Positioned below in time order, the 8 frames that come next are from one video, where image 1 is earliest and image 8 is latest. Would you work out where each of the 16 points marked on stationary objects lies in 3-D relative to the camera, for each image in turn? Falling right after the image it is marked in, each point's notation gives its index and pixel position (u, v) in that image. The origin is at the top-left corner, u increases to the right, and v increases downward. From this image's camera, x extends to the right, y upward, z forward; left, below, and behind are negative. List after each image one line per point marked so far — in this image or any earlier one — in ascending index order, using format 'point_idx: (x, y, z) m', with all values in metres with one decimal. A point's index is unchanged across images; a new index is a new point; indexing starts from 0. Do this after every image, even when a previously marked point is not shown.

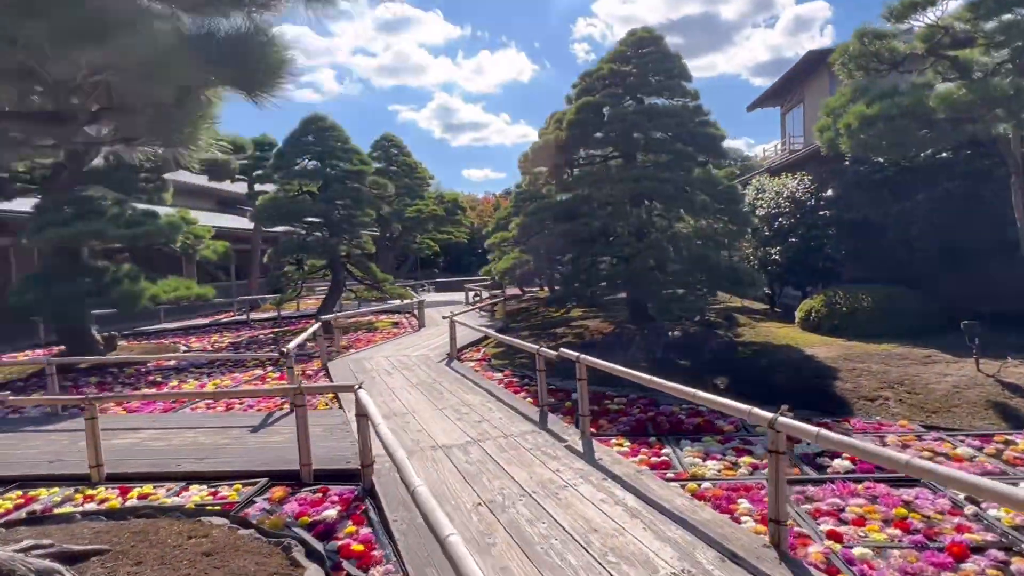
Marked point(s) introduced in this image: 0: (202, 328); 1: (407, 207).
0: (-6.9, -0.9, +12.6) m
1: (-3.4, +2.7, +18.6) m
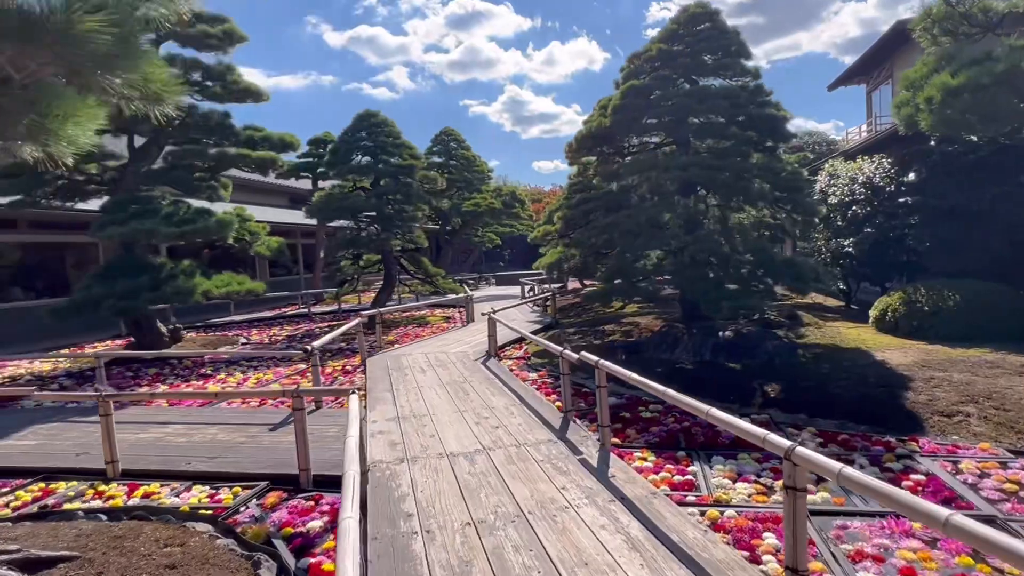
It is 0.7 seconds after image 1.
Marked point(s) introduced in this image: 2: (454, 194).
0: (-5.7, -0.8, +13.2) m
1: (-1.4, +2.9, +18.6) m
2: (-1.9, +3.2, +19.1) m
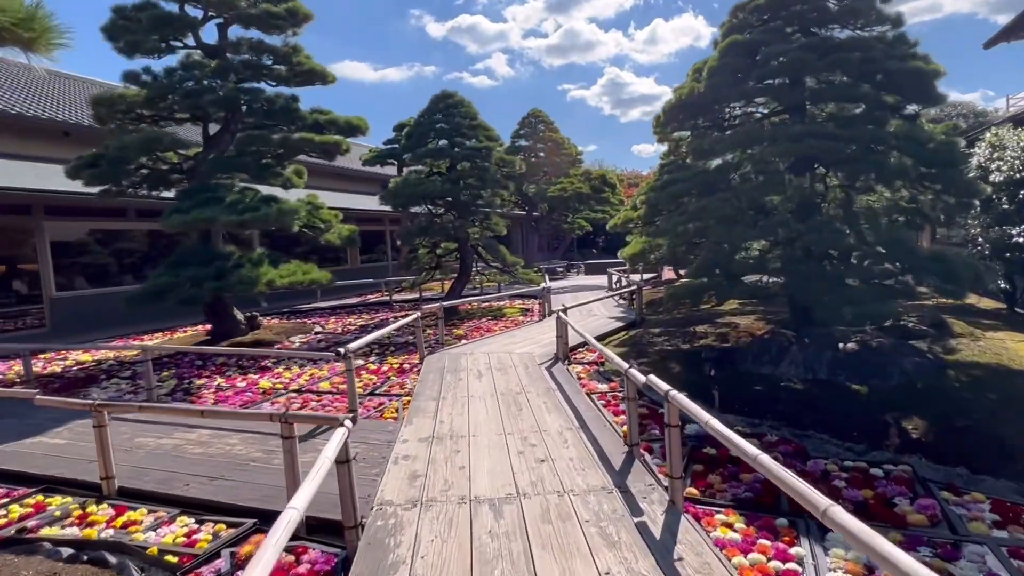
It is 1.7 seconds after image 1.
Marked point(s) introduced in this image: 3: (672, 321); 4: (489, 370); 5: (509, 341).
0: (-3.8, -0.5, +13.2) m
1: (+1.3, +3.2, +17.7) m
2: (+1.0, +3.5, +18.3) m
3: (+2.3, -0.5, +8.3) m
4: (-0.2, -0.9, +5.9) m
5: (0.0, -0.7, +7.4) m
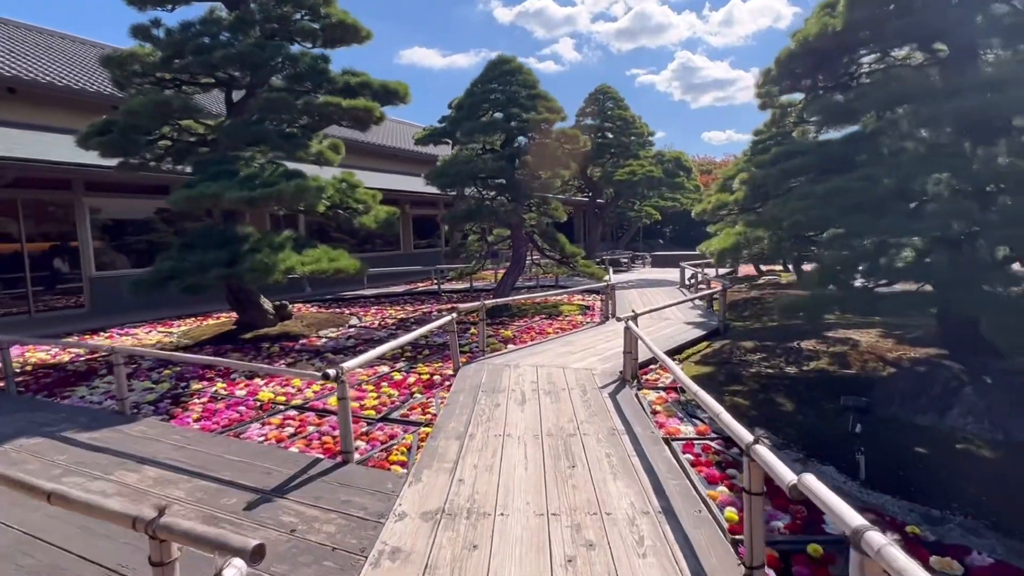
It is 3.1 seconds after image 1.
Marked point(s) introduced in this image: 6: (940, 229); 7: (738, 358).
0: (-2.6, -0.2, +12.2) m
1: (+3.1, +3.4, +16.1) m
2: (+2.8, +3.8, +16.7) m
3: (+3.0, -0.5, +6.8) m
4: (+0.2, -0.9, +4.6) m
5: (+0.6, -0.7, +6.1) m
6: (+3.2, +0.4, +4.2) m
7: (+2.2, -0.7, +5.7) m
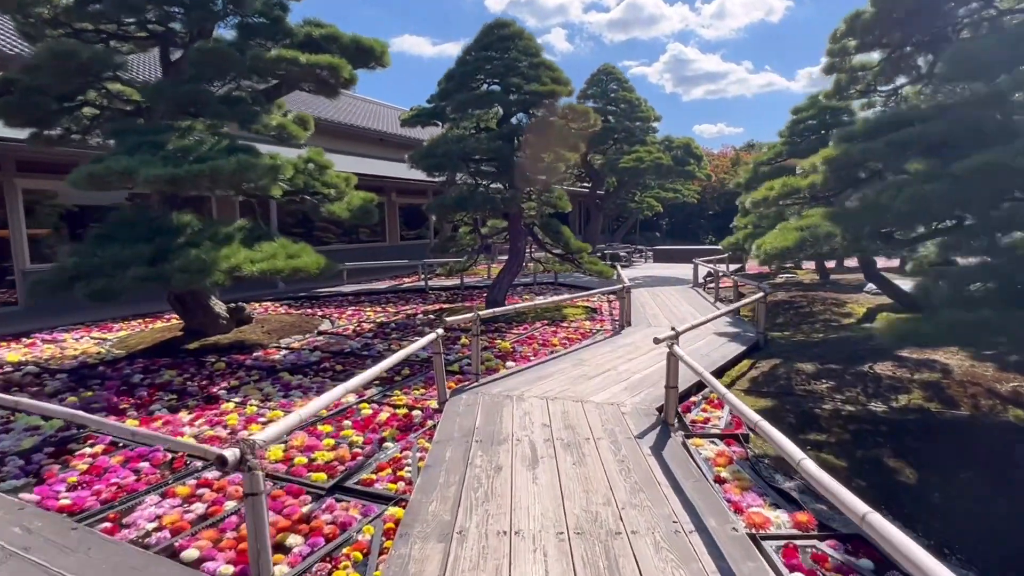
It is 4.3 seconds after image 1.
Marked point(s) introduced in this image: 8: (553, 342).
0: (-2.6, -0.2, +10.9) m
1: (+3.0, +3.5, +14.9) m
2: (+2.7, +3.8, +15.4) m
3: (+3.0, -0.6, +5.6) m
4: (+0.2, -0.9, +3.4) m
5: (+0.6, -0.7, +4.8) m
6: (+3.2, +0.3, +3.0) m
7: (+2.3, -0.8, +4.4) m
8: (+0.5, -0.6, +6.6) m
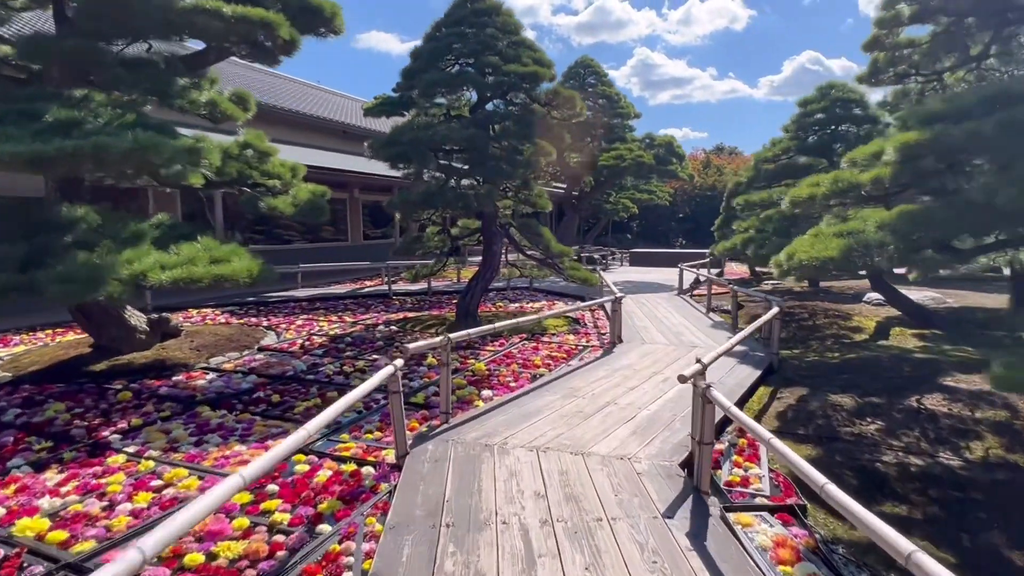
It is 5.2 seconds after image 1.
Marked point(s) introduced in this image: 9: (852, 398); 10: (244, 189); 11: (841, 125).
0: (-3.1, -0.3, +9.8) m
1: (+2.3, +3.4, +14.1) m
2: (+2.0, +3.7, +14.6) m
3: (+2.8, -0.7, +4.8) m
4: (+0.2, -1.0, +2.5) m
5: (+0.4, -0.9, +3.9) m
6: (+3.2, +0.2, +2.2) m
7: (+2.1, -0.9, +3.6) m
8: (+0.2, -0.7, +5.6) m
9: (+2.5, -0.8, +4.2) m
10: (-2.7, +1.0, +5.8) m
11: (+3.9, +1.9, +6.7) m
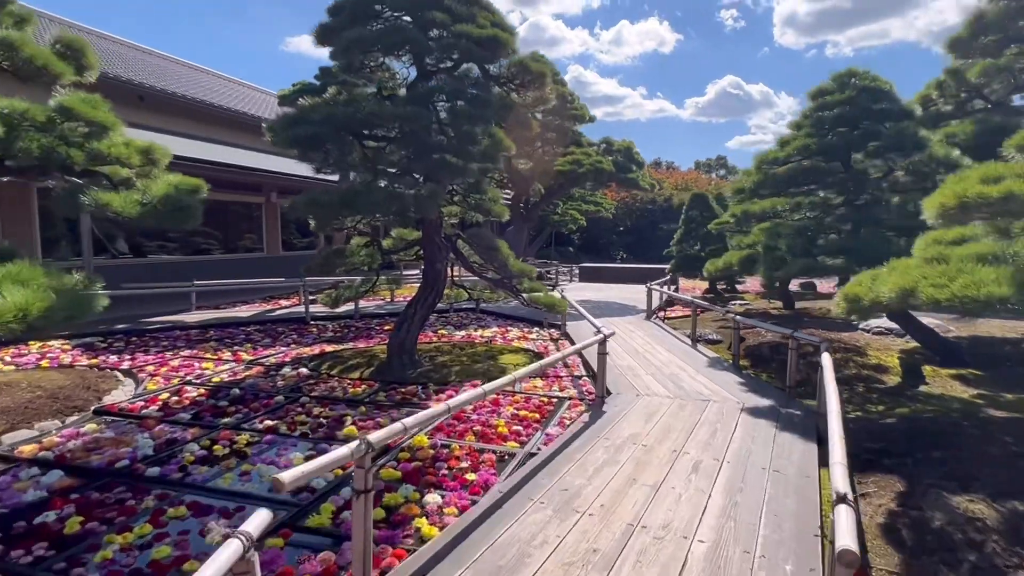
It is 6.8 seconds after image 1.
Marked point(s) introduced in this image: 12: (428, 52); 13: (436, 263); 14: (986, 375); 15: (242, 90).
0: (-3.9, -0.6, +7.8) m
1: (+1.0, +2.9, +12.7) m
2: (+0.6, +3.3, +13.2) m
3: (+2.6, -1.0, +3.5) m
4: (+0.2, -1.3, +0.8) m
5: (+0.3, -1.1, +2.3) m
6: (+3.2, 0.0, +1.0) m
7: (+2.0, -1.1, +2.2) m
8: (-0.1, -1.0, +4.0) m
9: (+2.3, -1.1, +2.8) m
10: (-3.0, +0.7, +3.8) m
11: (+3.5, +1.6, +5.6) m
12: (-0.8, +2.1, +5.2) m
13: (-0.8, +0.3, +6.0) m
14: (+4.5, -0.8, +5.4) m
15: (-6.4, +4.7, +13.4) m
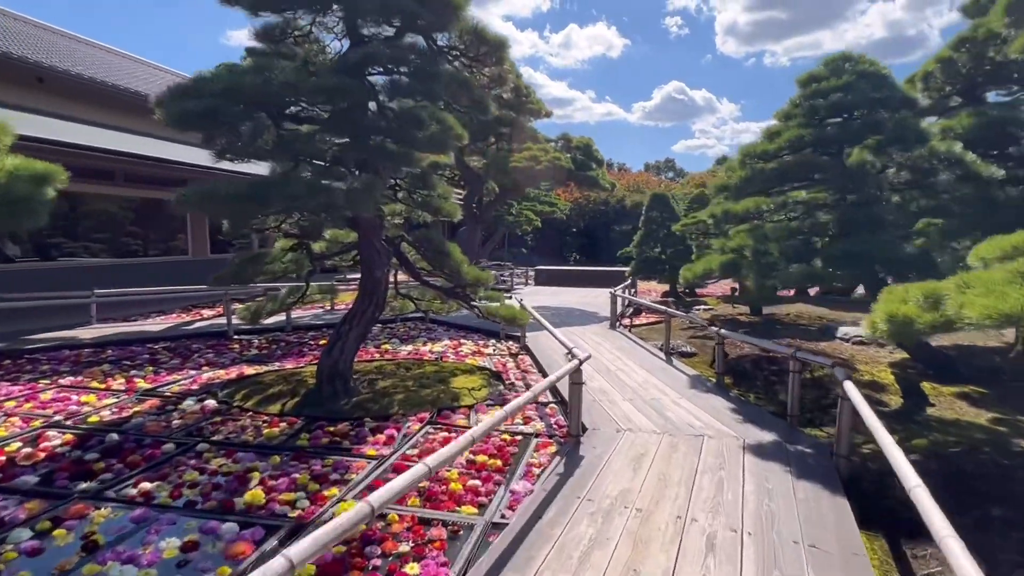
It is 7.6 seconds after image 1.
0: (-4.5, -0.7, +6.6) m
1: (0.0, +2.8, +11.9) m
2: (-0.4, +3.1, +12.4) m
3: (+2.4, -1.1, +2.8) m
4: (+0.2, -1.3, 0.0) m
5: (+0.2, -1.2, +1.5) m
6: (+3.2, -0.1, +0.4) m
7: (+1.9, -1.2, +1.5) m
8: (-0.3, -1.1, +3.1) m
9: (+2.2, -1.1, +2.1) m
10: (-3.3, +0.6, +2.7) m
11: (+3.1, +1.6, +5.0) m
12: (-1.1, +2.0, +4.2) m
13: (-1.2, +0.1, +5.1) m
14: (+4.2, -0.9, +4.9) m
15: (-7.4, +4.6, +12.0) m
